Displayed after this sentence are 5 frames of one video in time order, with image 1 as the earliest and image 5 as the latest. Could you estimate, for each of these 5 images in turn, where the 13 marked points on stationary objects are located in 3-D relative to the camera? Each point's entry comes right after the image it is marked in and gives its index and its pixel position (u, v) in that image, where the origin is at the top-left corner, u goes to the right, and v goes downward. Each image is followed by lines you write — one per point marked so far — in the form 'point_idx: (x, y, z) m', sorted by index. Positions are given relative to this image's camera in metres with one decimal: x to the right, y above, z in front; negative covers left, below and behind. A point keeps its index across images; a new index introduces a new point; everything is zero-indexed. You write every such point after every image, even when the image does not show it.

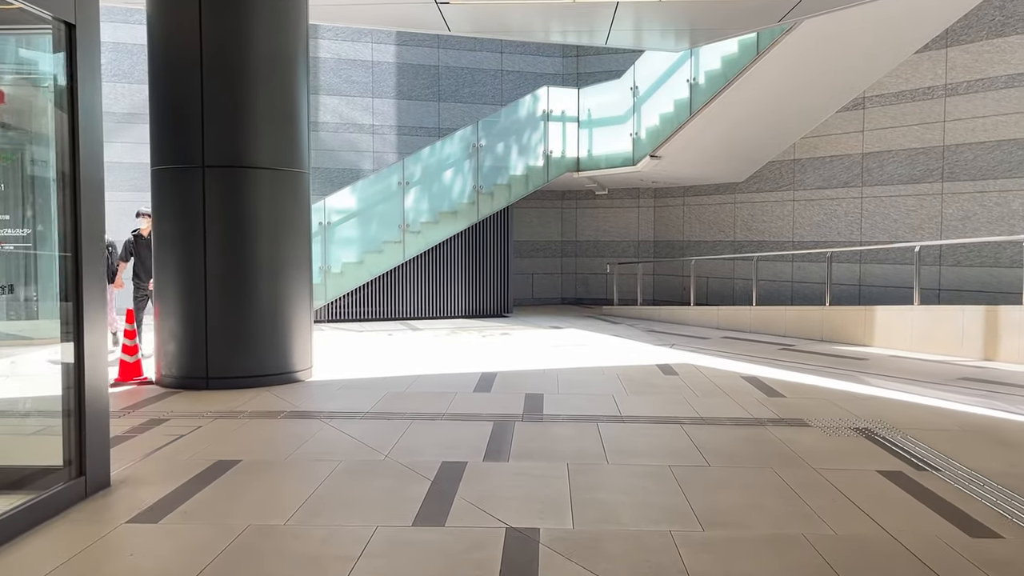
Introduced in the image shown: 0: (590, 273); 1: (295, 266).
0: (+1.6, +0.3, +17.0) m
1: (-2.2, +0.2, +8.4) m
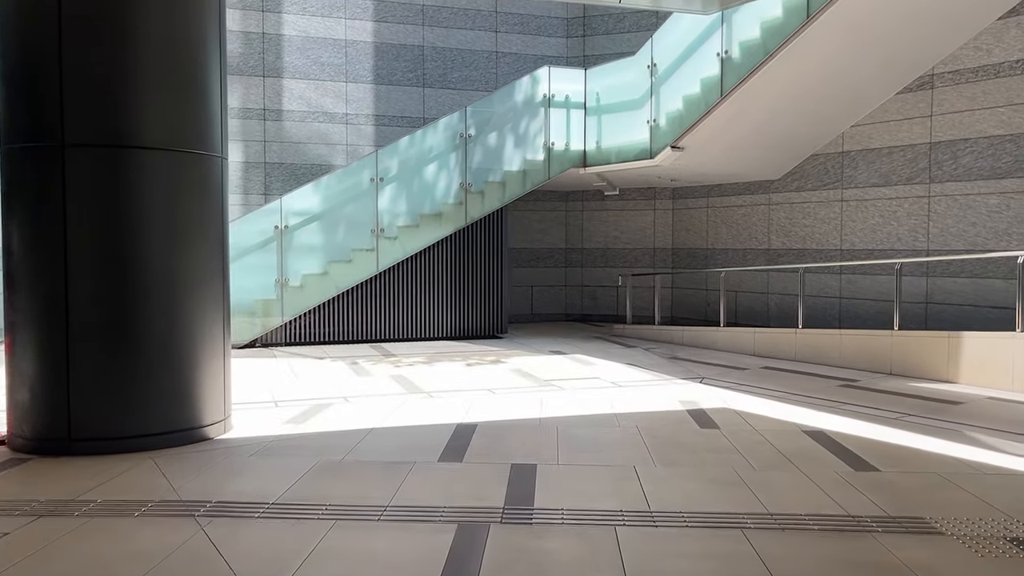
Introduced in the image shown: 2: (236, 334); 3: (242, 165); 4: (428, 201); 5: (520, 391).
0: (+1.5, +0.1, +14.8) m
1: (-2.3, 0.0, +6.2) m
2: (-3.6, -0.6, +11.1) m
3: (-4.2, +1.9, +13.1) m
4: (-1.2, +1.2, +11.9) m
5: (+0.1, -1.0, +8.2) m
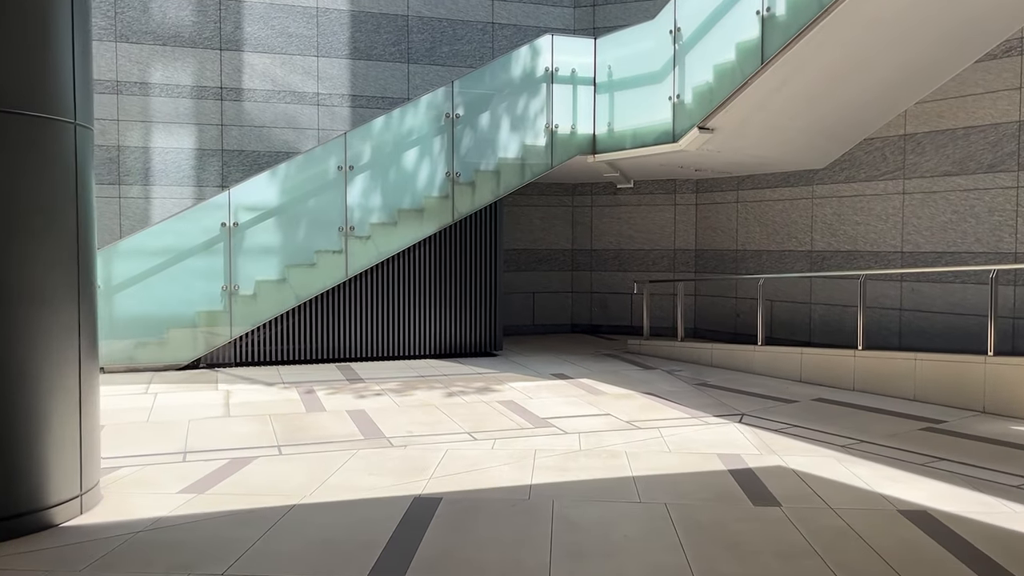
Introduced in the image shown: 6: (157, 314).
0: (+1.5, -0.1, +12.9) m
1: (-2.4, -0.1, +4.4) m
2: (-3.7, -0.7, +9.3) m
3: (-4.2, +1.8, +11.2) m
4: (-1.2, +1.1, +10.0) m
5: (0.0, -1.1, +6.4) m
6: (-3.9, -0.3, +9.2) m
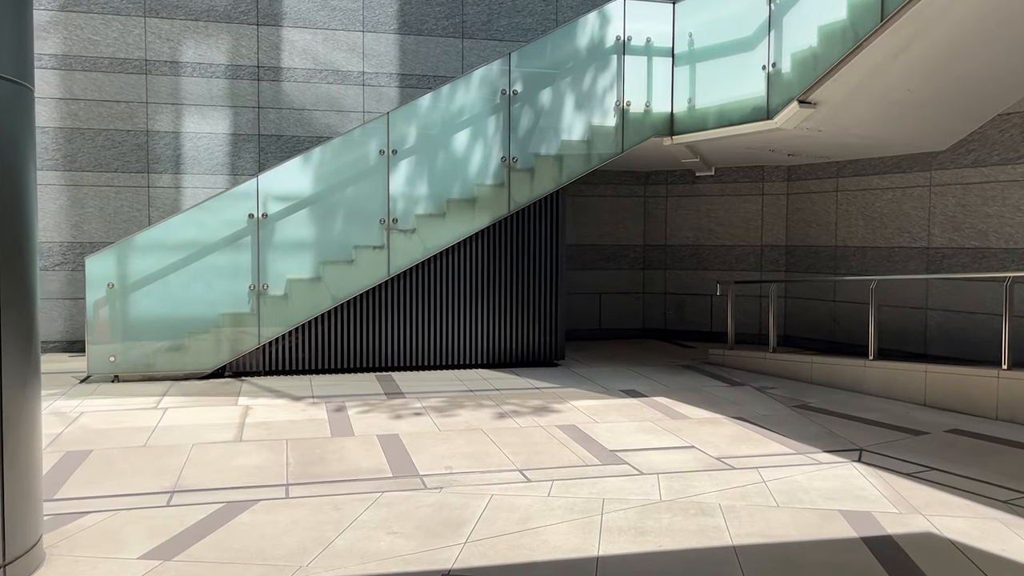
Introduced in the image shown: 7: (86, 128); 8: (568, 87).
0: (+2.4, -0.1, +11.5) m
1: (-2.2, -0.1, +3.3) m
2: (-3.1, -0.7, +8.3) m
3: (-3.4, +1.8, +10.3) m
4: (-0.6, +1.1, +8.8) m
5: (+0.4, -1.2, +5.1) m
6: (-3.3, -0.3, +8.2) m
7: (-5.0, +1.9, +9.9) m
8: (+0.6, +2.2, +9.0) m
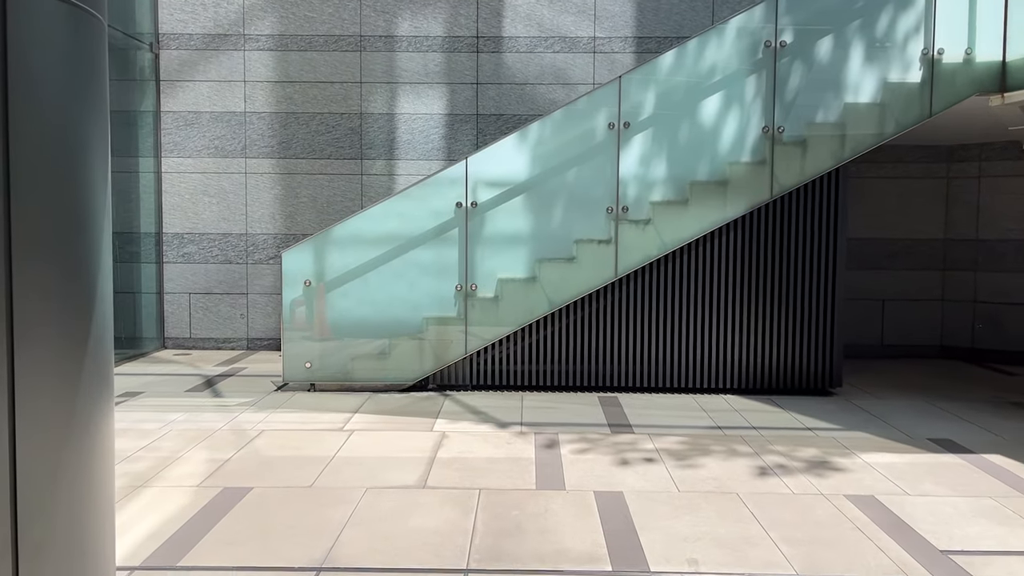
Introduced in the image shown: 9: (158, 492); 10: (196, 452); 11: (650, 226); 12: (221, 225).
0: (+5.2, -0.1, +8.9) m
1: (-1.5, -0.1, +2.2) m
2: (-1.0, -0.7, +7.3) m
3: (-0.7, +1.9, +9.3) m
4: (+1.6, +1.1, +7.1) m
5: (+1.5, -1.2, +3.3) m
6: (-1.2, -0.3, +7.2) m
7: (-2.3, +1.9, +9.3) m
8: (+2.8, +2.1, +6.9) m
9: (-1.9, -1.1, +4.6) m
10: (-2.0, -1.0, +5.3) m
11: (+1.2, +0.5, +7.1) m
12: (-3.2, +0.7, +9.3) m
